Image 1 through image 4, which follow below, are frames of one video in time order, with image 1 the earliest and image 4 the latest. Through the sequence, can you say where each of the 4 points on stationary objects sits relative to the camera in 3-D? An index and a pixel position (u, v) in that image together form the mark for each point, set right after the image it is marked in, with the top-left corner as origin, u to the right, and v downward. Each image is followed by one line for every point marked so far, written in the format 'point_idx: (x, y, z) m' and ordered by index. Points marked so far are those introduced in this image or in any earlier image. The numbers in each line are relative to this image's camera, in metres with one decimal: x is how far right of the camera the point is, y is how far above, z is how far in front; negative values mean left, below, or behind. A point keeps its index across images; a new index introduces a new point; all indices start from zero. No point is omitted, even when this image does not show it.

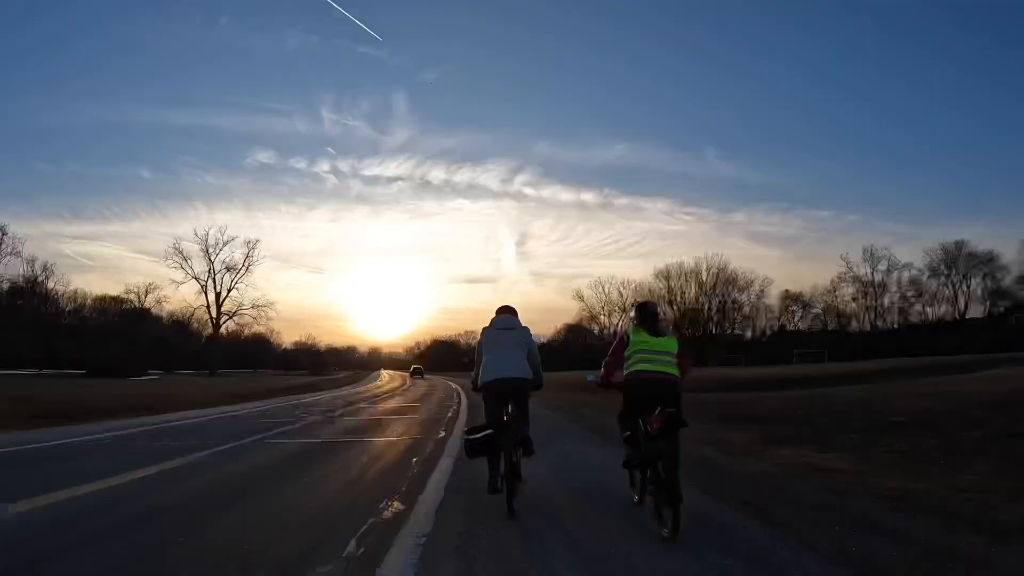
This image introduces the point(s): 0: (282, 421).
0: (-5.5, -3.0, +19.3) m
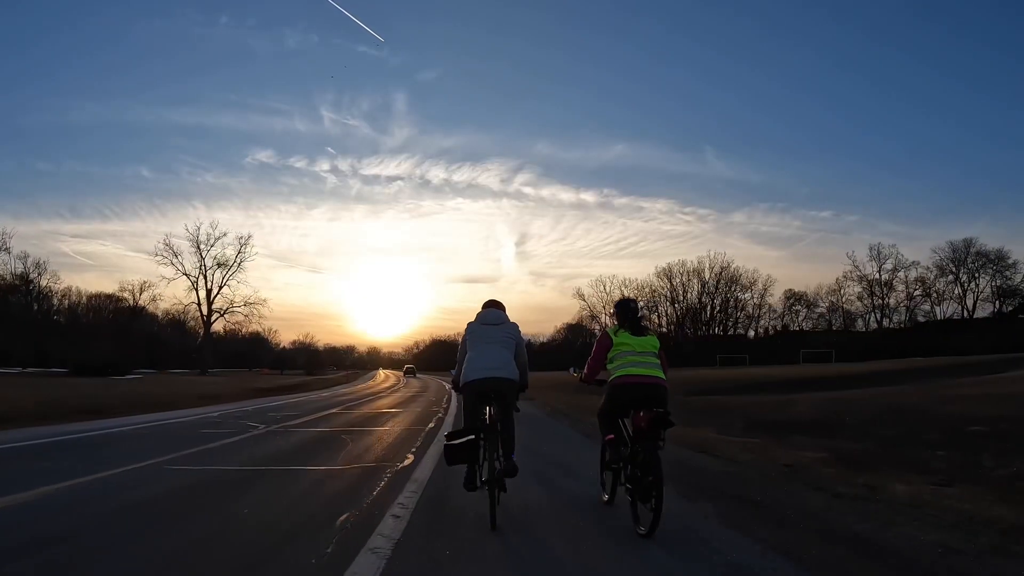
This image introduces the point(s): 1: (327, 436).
0: (-5.5, -2.9, +18.3) m
1: (-3.1, -2.5, +14.1) m
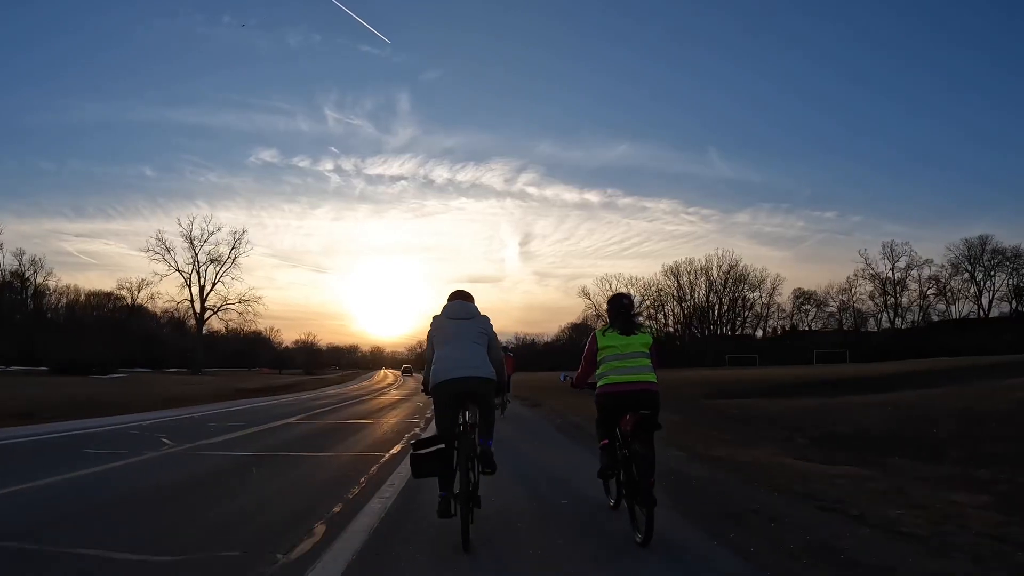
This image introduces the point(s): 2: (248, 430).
0: (-5.5, -2.8, +17.2) m
1: (-3.0, -2.3, +13.0) m
2: (-4.7, -2.5, +15.0) m
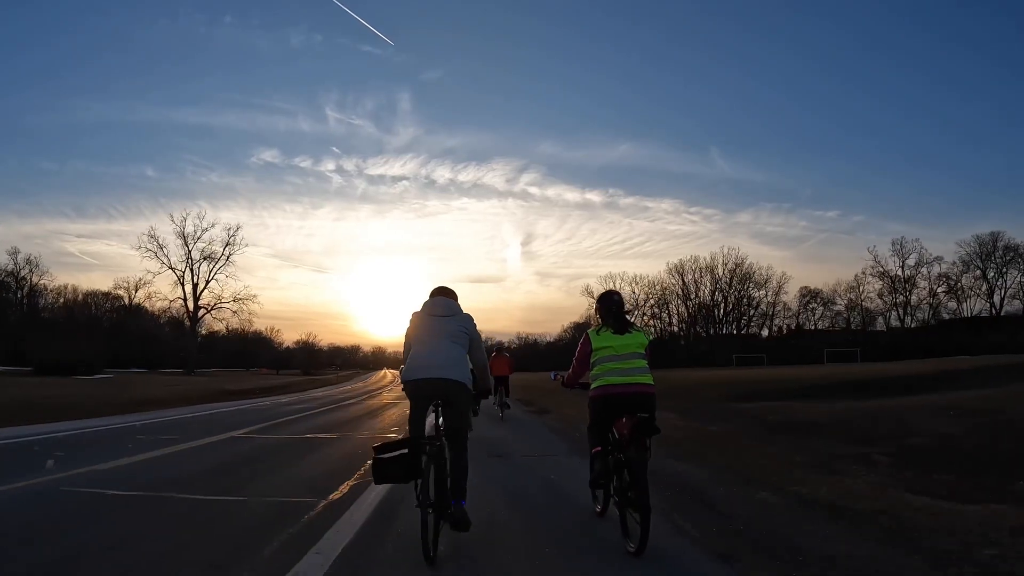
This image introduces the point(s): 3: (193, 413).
0: (-5.4, -2.7, +16.3) m
1: (-3.0, -2.3, +12.1) m
2: (-4.7, -2.4, +14.1) m
3: (-7.3, -2.9, +19.1) m
